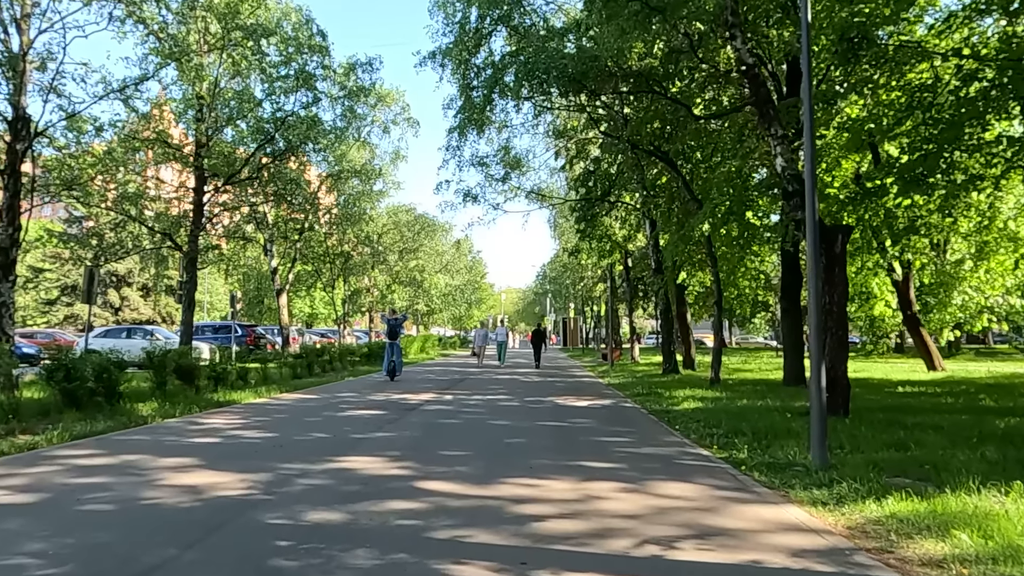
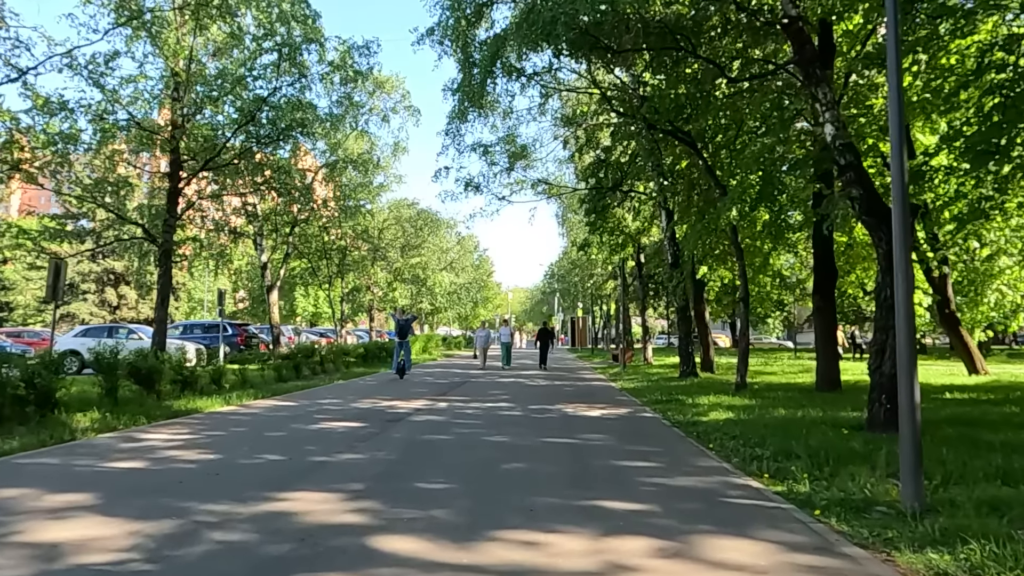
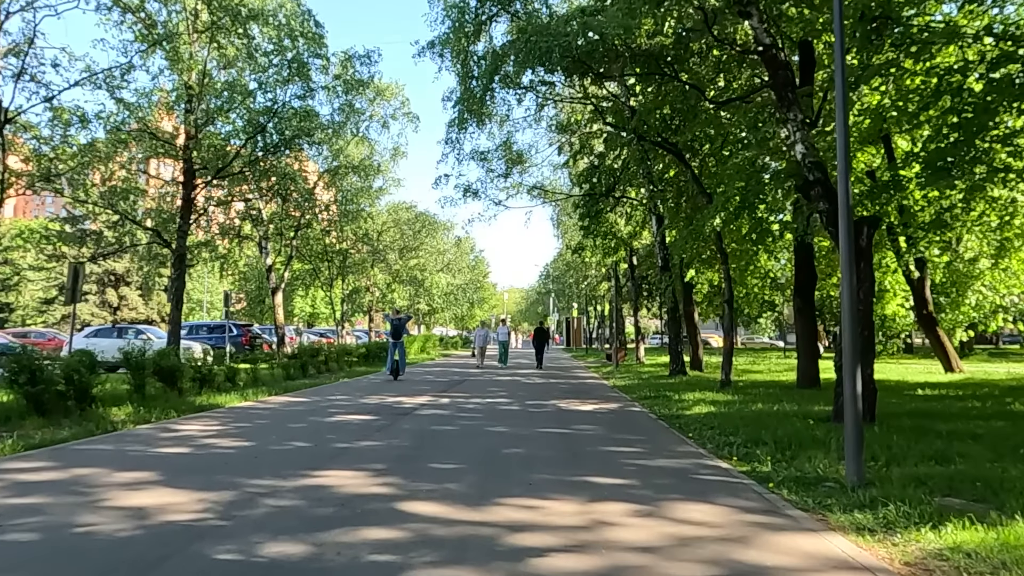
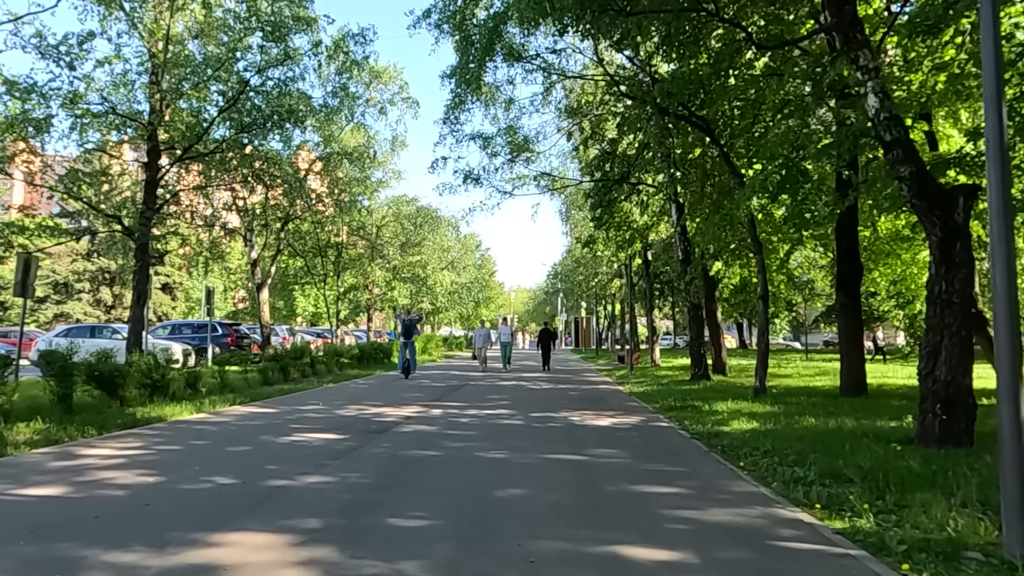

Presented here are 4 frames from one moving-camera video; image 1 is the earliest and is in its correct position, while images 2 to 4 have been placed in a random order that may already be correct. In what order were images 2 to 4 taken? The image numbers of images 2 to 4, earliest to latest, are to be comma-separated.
3, 2, 4
